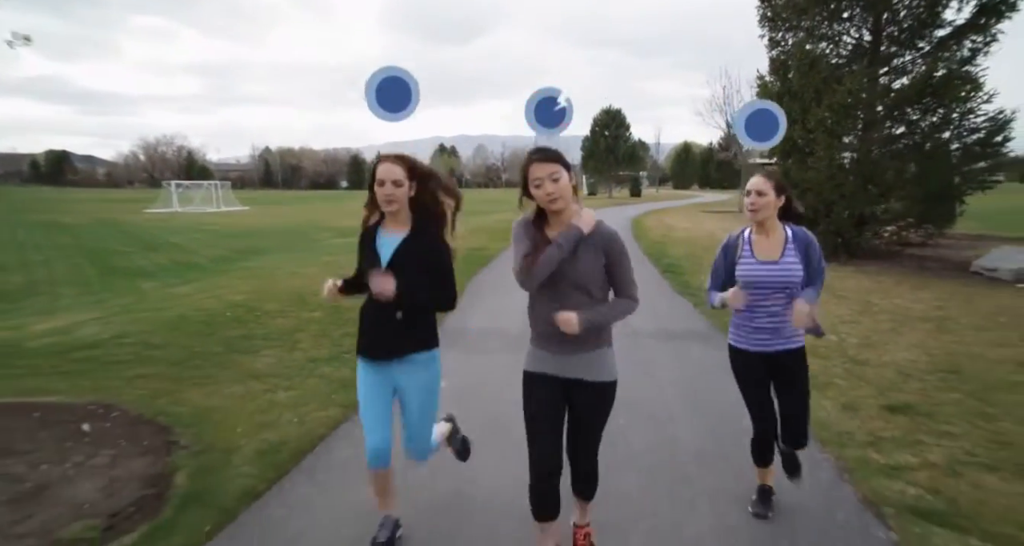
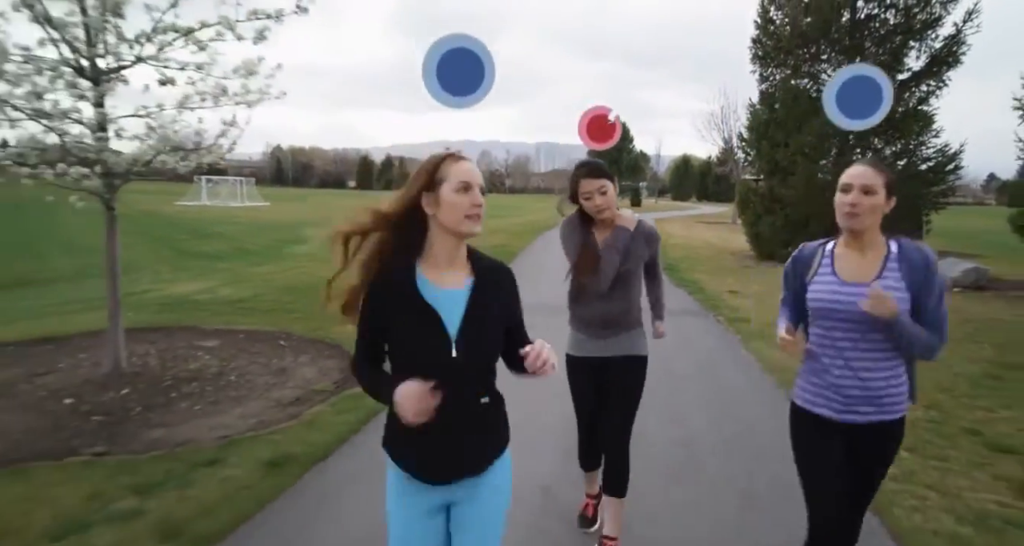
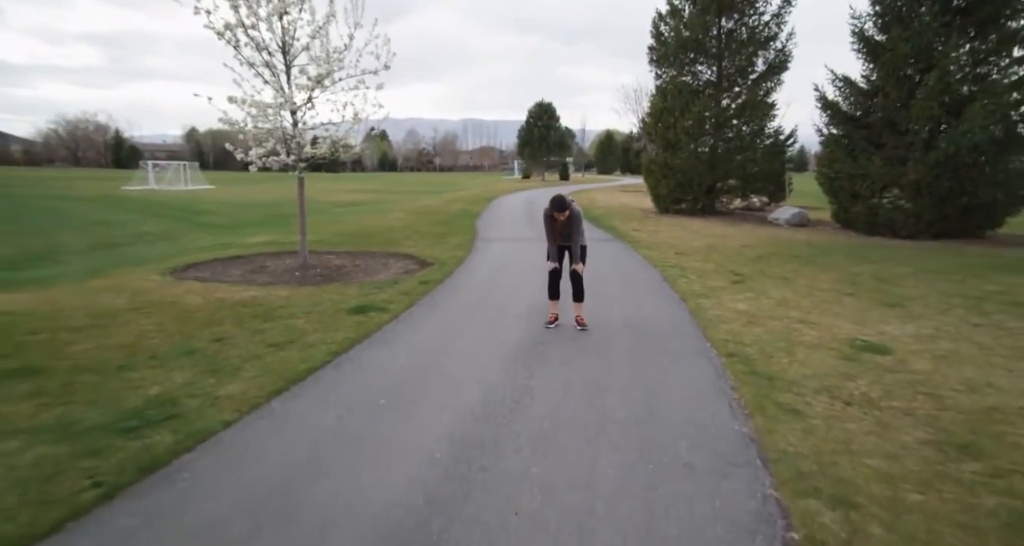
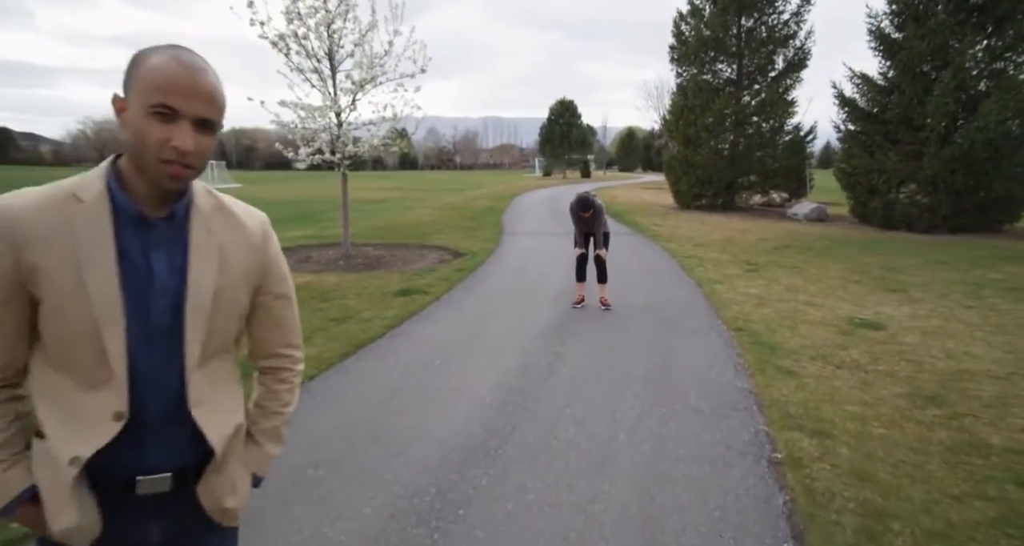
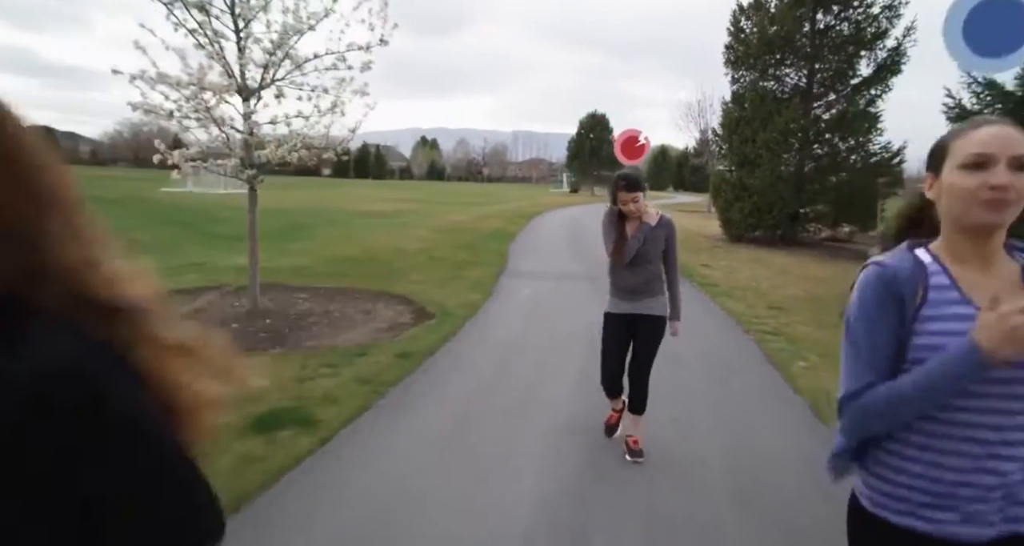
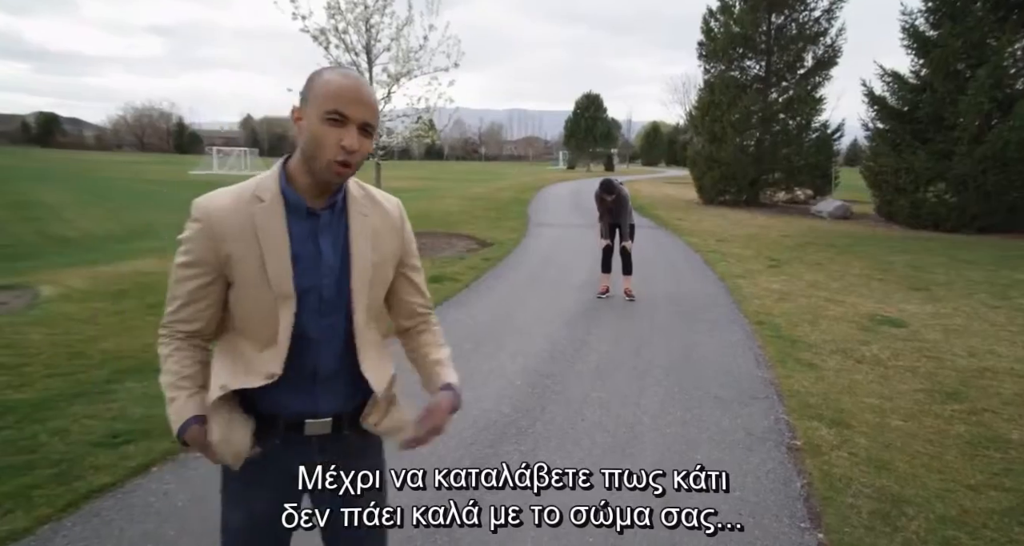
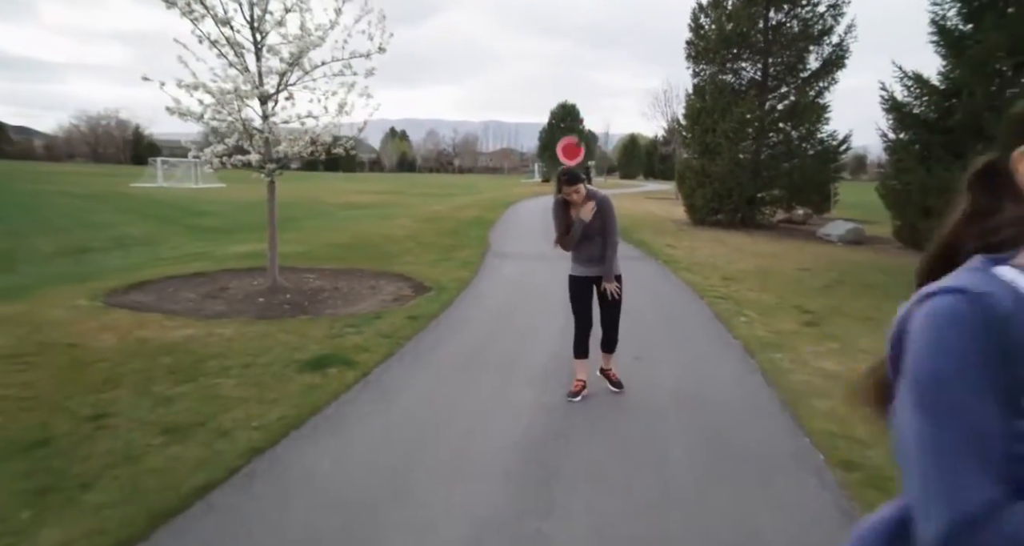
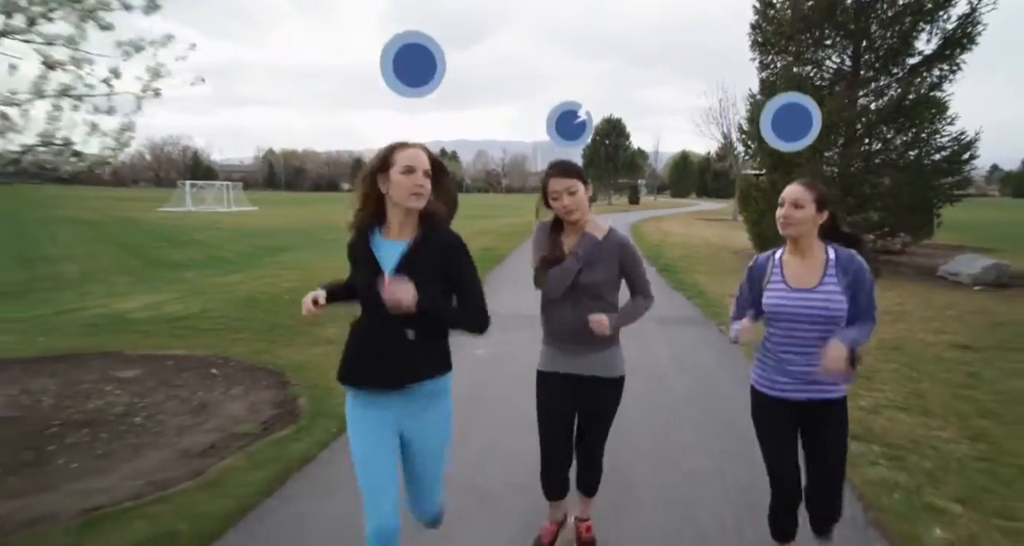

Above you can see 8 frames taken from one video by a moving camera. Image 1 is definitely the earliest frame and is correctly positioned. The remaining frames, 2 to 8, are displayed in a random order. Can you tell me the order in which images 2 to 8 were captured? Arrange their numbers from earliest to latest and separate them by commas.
8, 2, 5, 7, 3, 4, 6
